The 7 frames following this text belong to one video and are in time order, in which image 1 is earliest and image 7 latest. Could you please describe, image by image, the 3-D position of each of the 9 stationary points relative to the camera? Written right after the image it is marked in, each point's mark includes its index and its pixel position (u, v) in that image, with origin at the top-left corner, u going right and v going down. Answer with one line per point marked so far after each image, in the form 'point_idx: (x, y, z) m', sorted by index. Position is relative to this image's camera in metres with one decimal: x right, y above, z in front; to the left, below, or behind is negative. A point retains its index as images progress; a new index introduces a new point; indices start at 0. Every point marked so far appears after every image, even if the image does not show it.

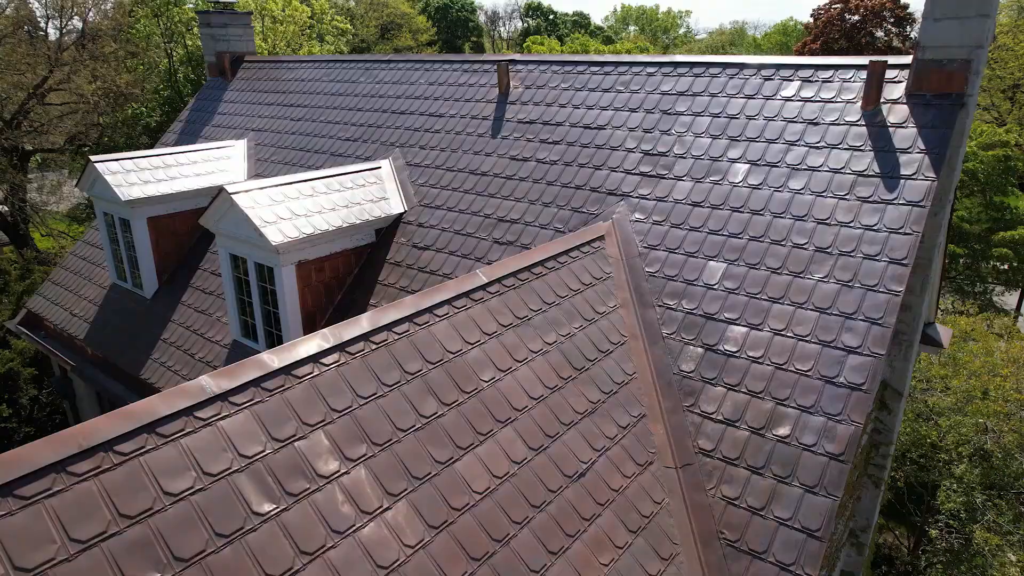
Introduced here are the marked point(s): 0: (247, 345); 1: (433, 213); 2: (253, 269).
0: (-4.0, -0.9, +9.1) m
1: (-1.2, +1.1, +9.0) m
2: (-3.7, +0.3, +8.4) m
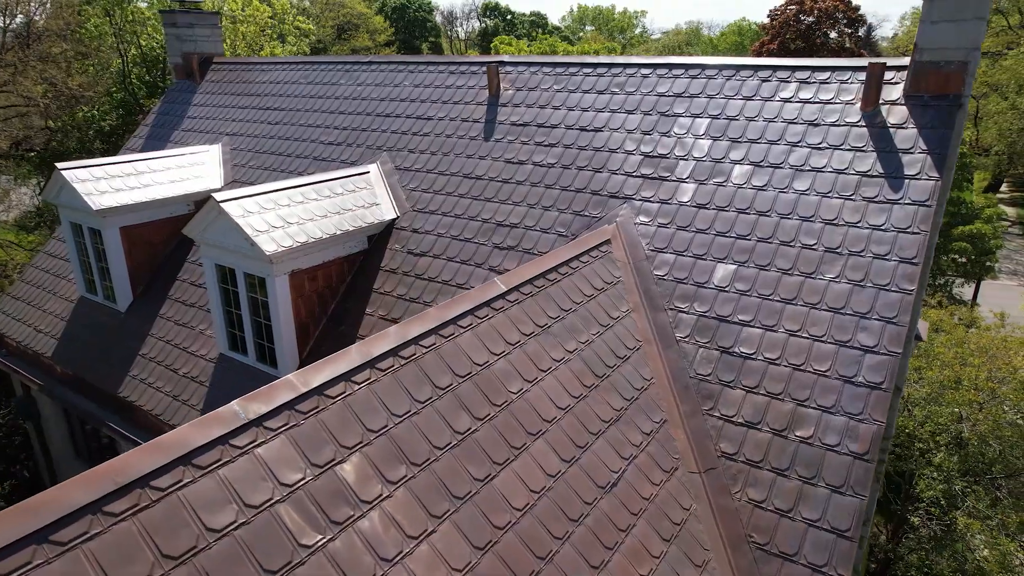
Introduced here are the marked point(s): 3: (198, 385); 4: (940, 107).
0: (-4.0, -1.0, +8.7) m
1: (-1.3, +1.0, +8.8) m
2: (-3.7, +0.1, +8.1) m
3: (-4.6, -1.4, +8.8) m
4: (+4.6, +1.9, +6.4) m
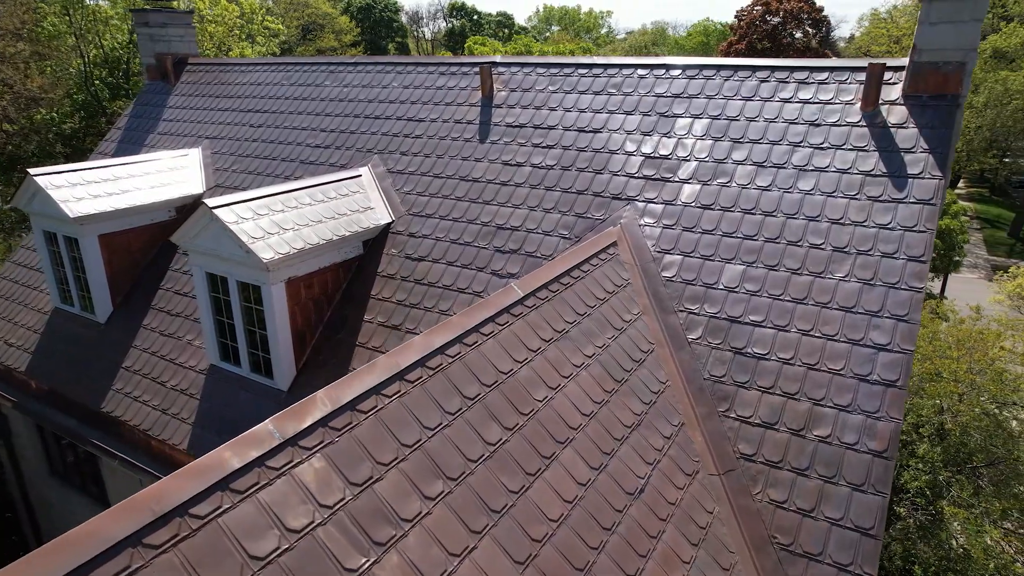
0: (-4.0, -1.1, +8.4) m
1: (-1.3, +0.9, +8.6) m
2: (-3.6, 0.0, +7.8) m
3: (-4.6, -1.6, +8.5) m
4: (+4.6, +2.0, +6.5) m
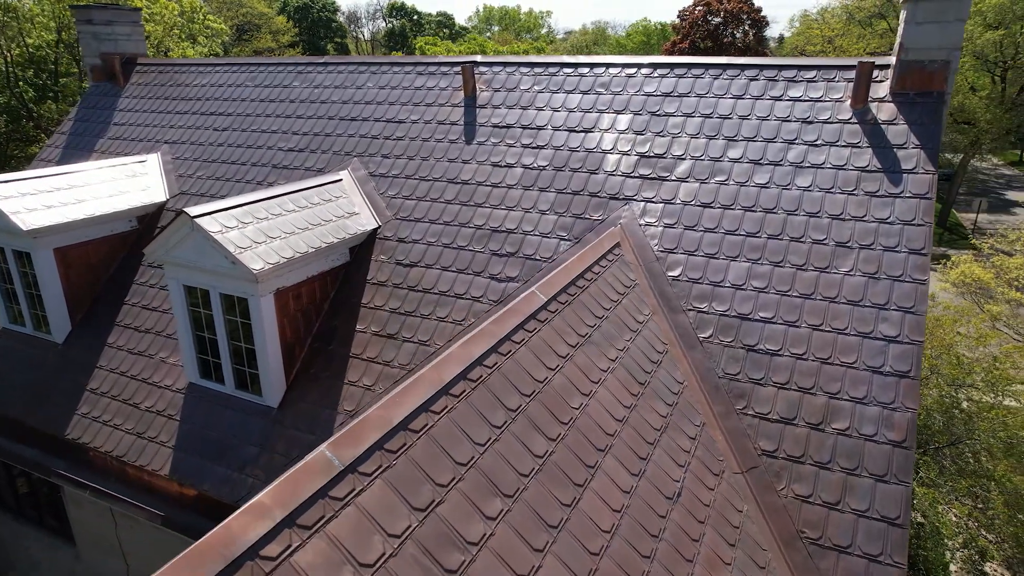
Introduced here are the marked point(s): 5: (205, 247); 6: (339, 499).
0: (-4.0, -1.3, +8.0) m
1: (-1.4, +0.9, +8.4) m
2: (-3.6, -0.2, +7.4) m
3: (-4.6, -1.7, +7.9) m
4: (+4.6, +2.1, +6.7) m
5: (-3.6, +0.5, +7.0) m
6: (-0.8, -1.0, +2.9) m
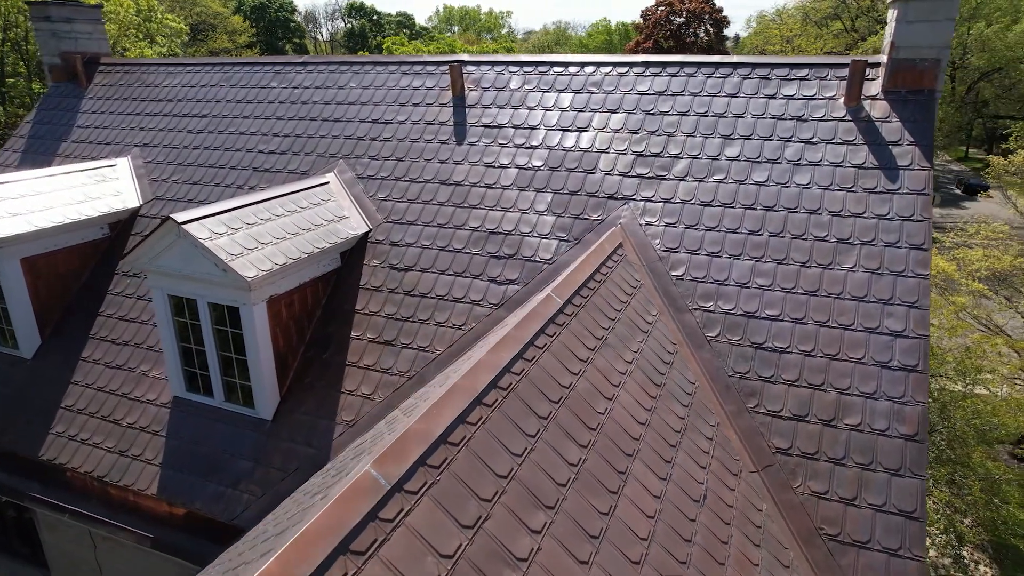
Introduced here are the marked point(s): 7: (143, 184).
0: (-4.0, -1.4, +7.6) m
1: (-1.4, +0.8, +8.2) m
2: (-3.6, -0.3, +7.1) m
3: (-4.6, -1.9, +7.6) m
4: (+4.6, +2.1, +6.8) m
5: (-3.6, +0.4, +6.7) m
6: (-0.6, -1.1, +2.7) m
7: (-6.4, +1.8, +10.4) m
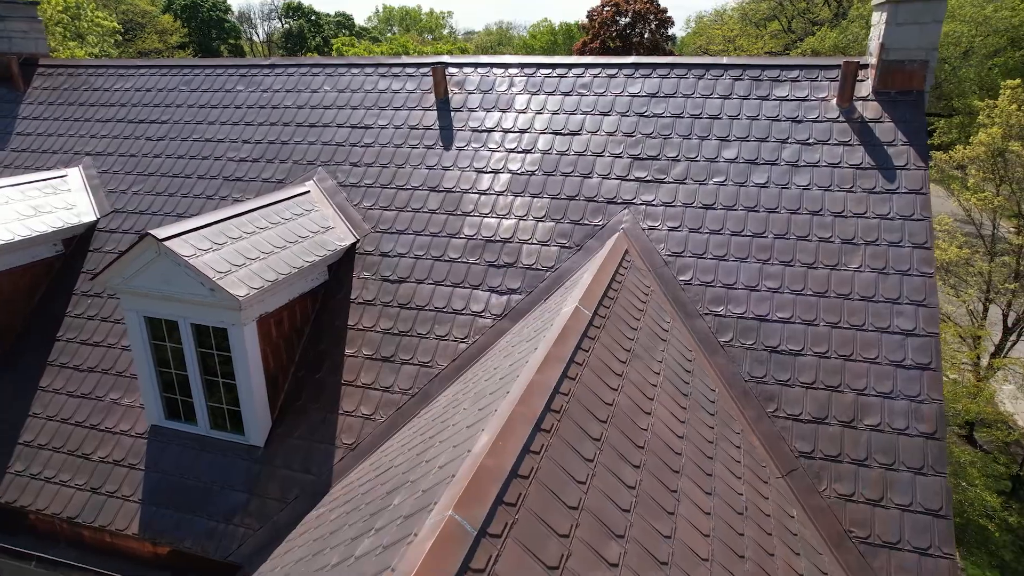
0: (-3.9, -1.7, +7.1) m
1: (-1.5, +0.6, +7.8) m
2: (-3.6, -0.5, +6.5) m
3: (-4.5, -2.1, +7.0) m
4: (+4.6, +2.2, +7.0) m
5: (-3.5, +0.2, +6.2) m
6: (-0.2, -1.2, +2.5) m
7: (-6.7, +1.5, +9.7) m
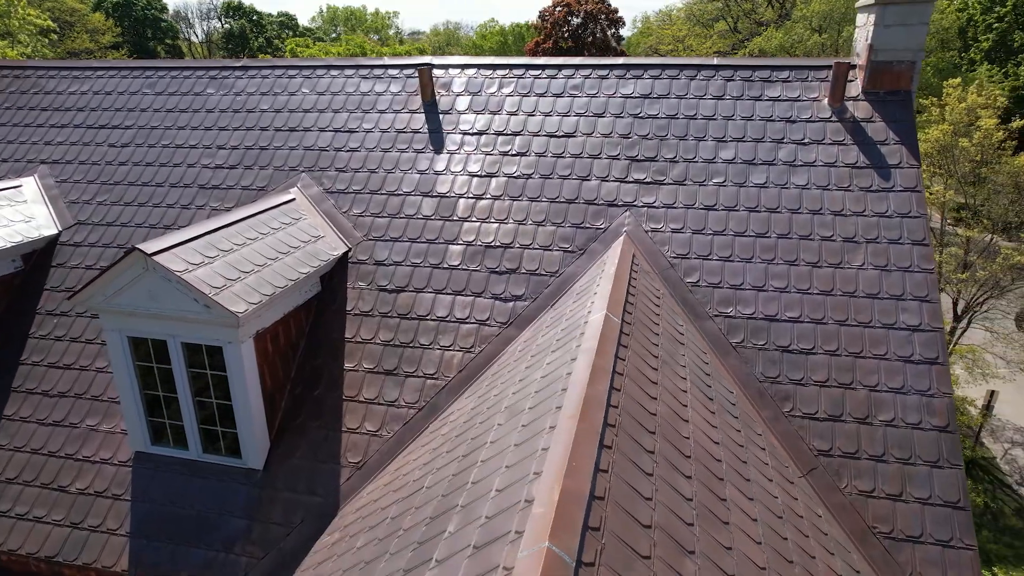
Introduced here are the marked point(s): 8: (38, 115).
0: (-3.8, -1.9, +6.6) m
1: (-1.5, +0.5, +7.6) m
2: (-3.4, -0.7, +6.1) m
3: (-4.4, -2.3, +6.5) m
4: (+4.6, +2.2, +7.2) m
5: (-3.4, 0.0, +5.8) m
6: (+0.3, -1.2, +2.3) m
7: (-6.8, +1.2, +9.0) m
8: (-8.4, +3.1, +10.6) m
